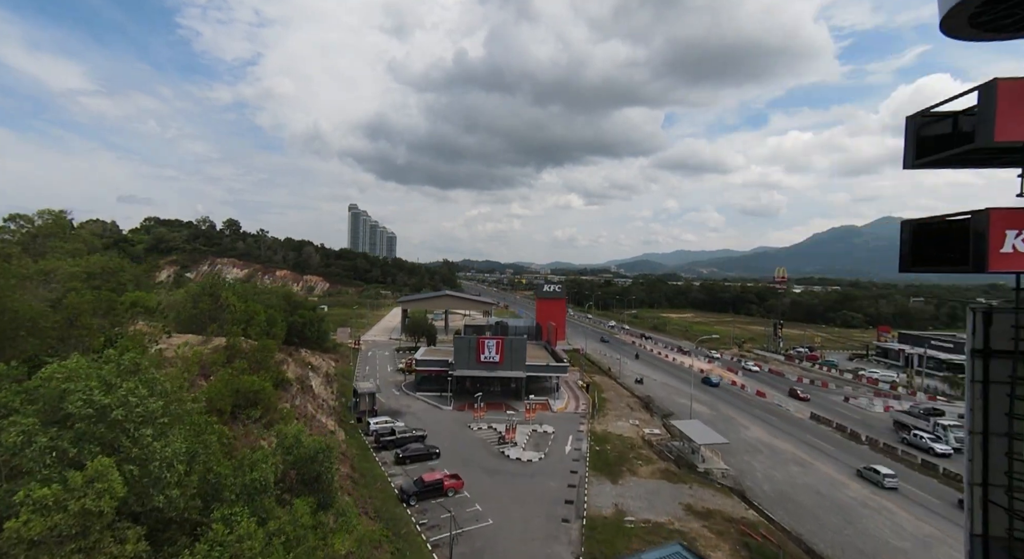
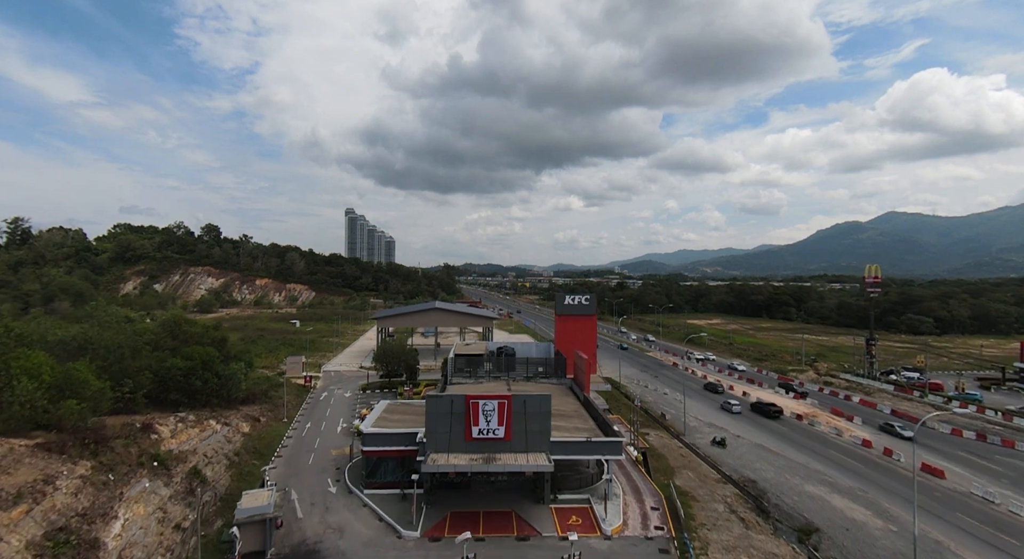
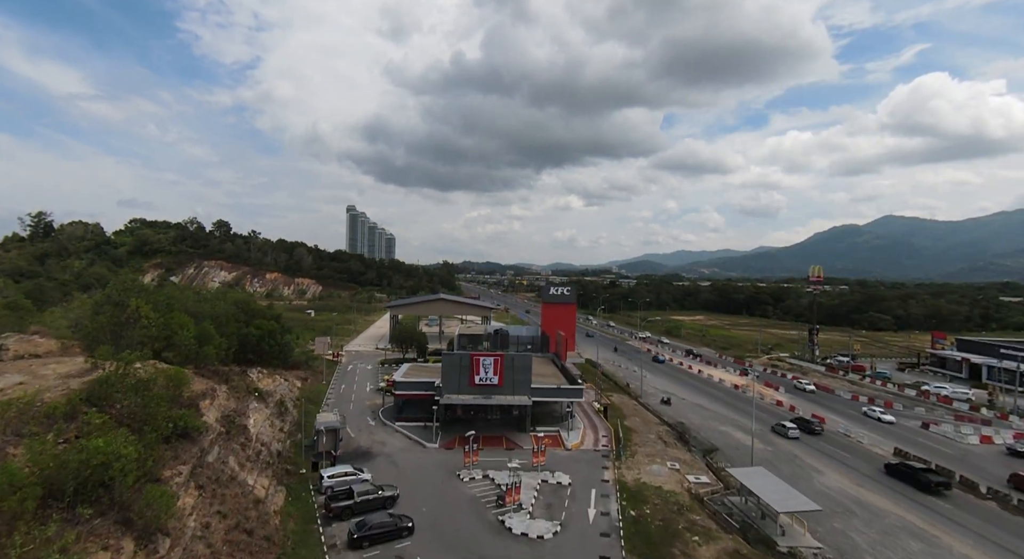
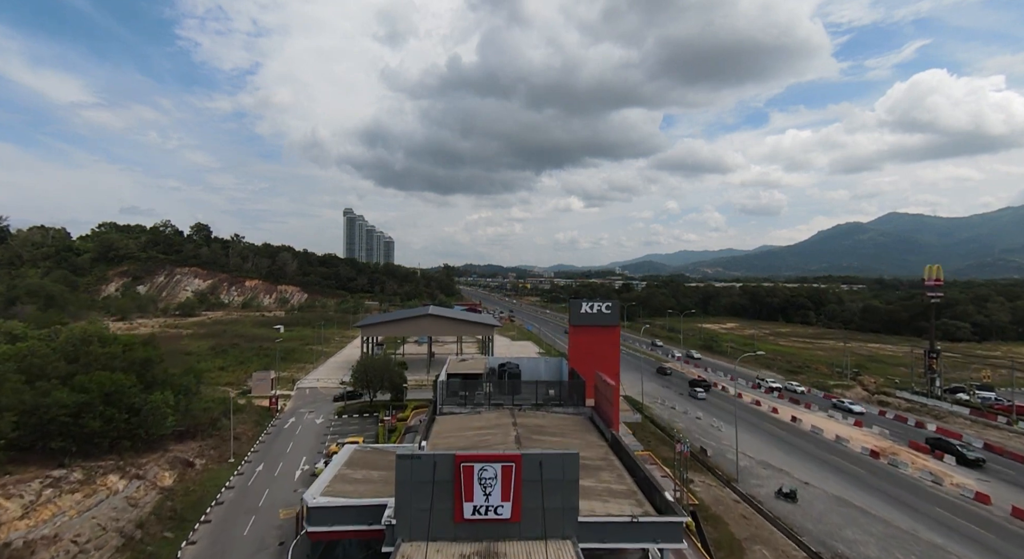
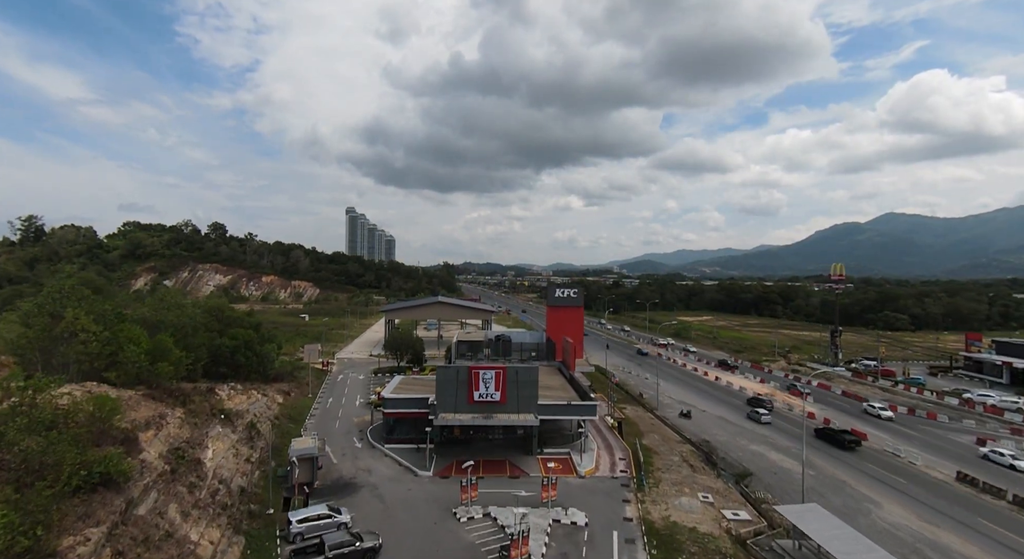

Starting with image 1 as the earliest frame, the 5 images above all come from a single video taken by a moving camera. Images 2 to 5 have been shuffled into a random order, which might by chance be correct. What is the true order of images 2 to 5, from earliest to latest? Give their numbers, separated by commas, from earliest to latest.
3, 5, 2, 4
